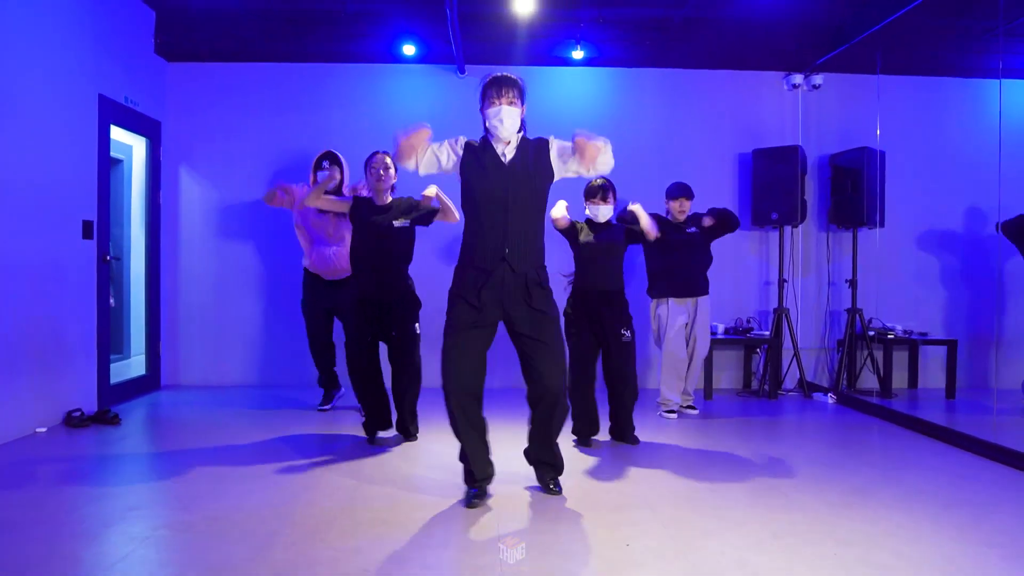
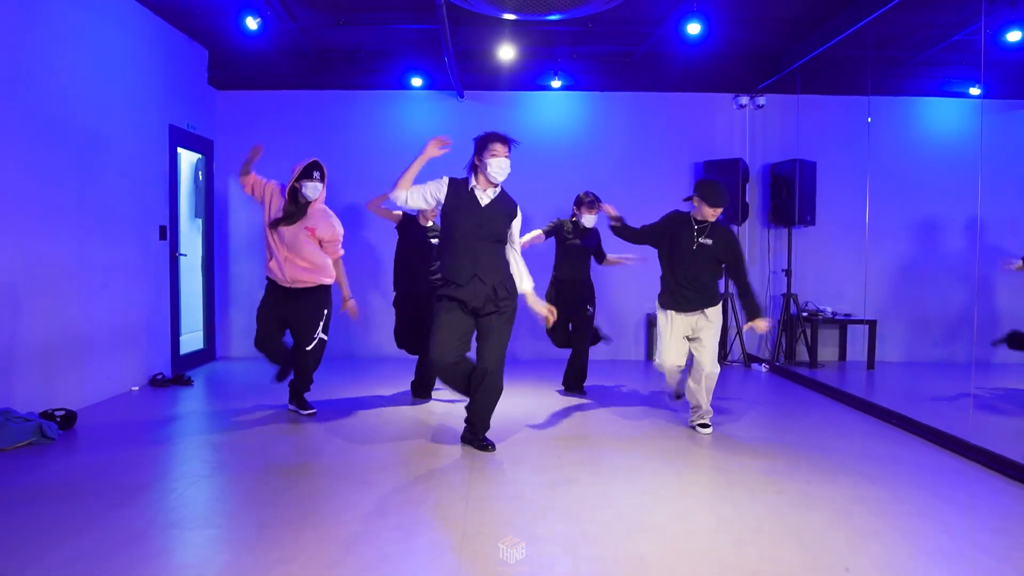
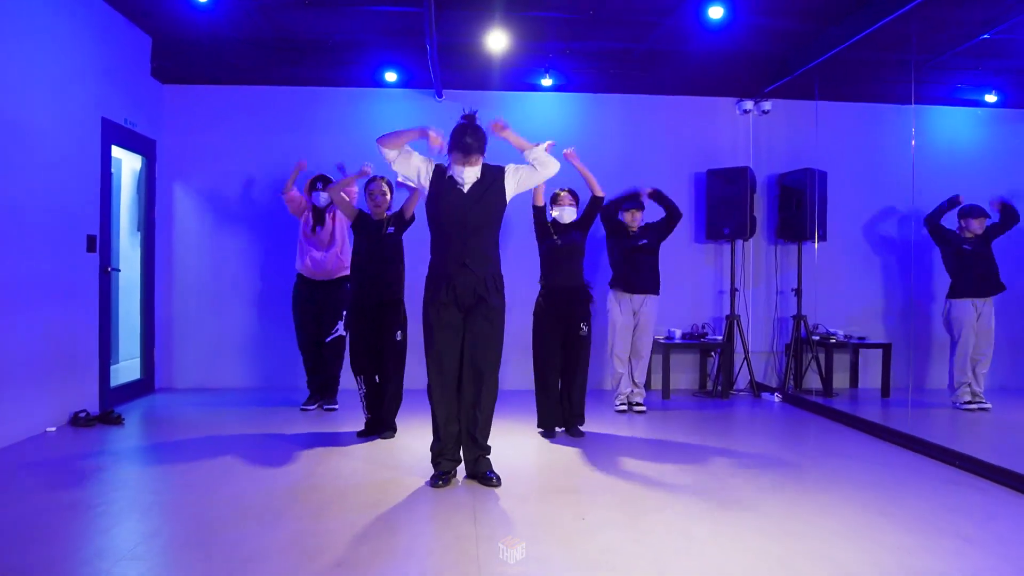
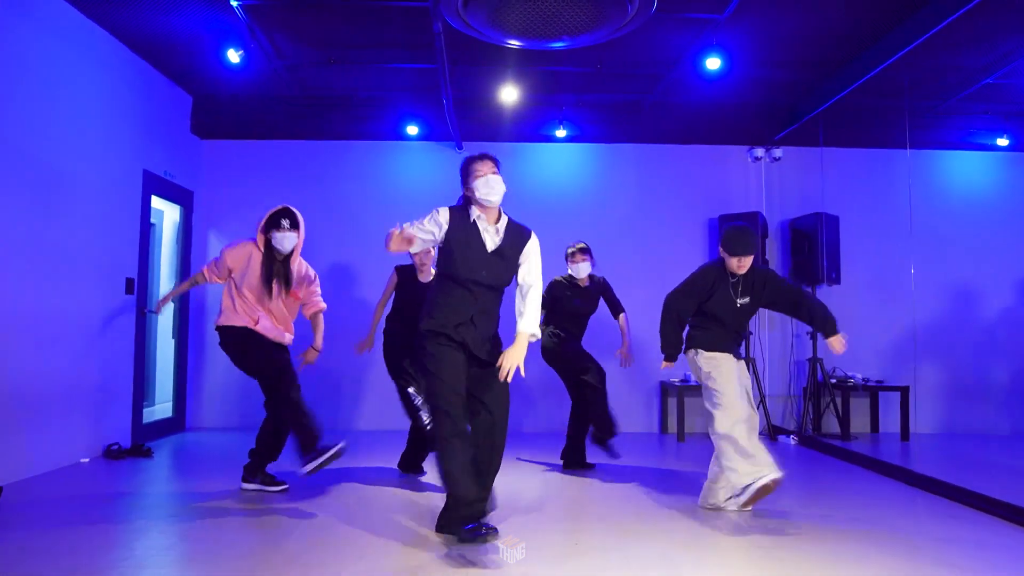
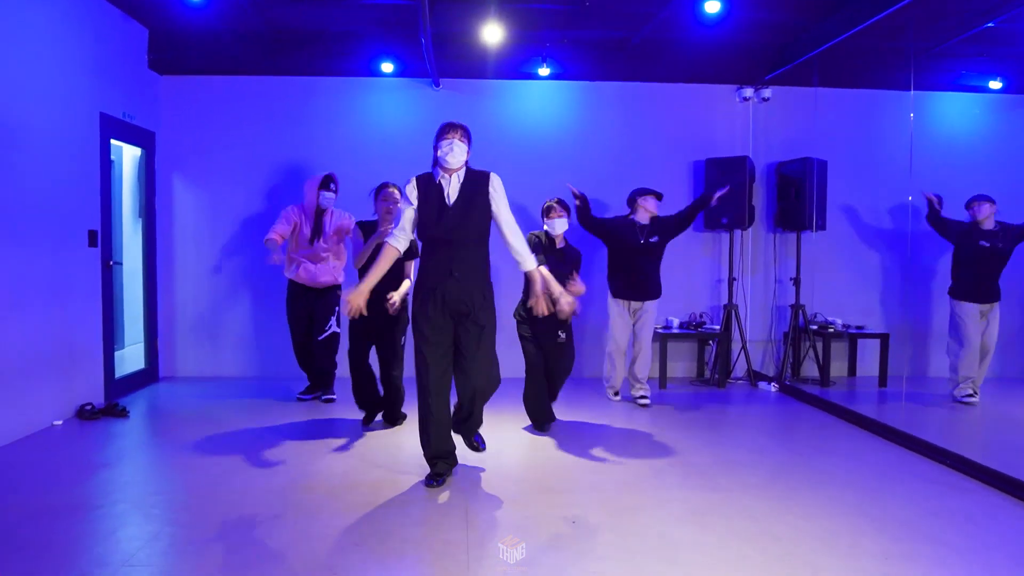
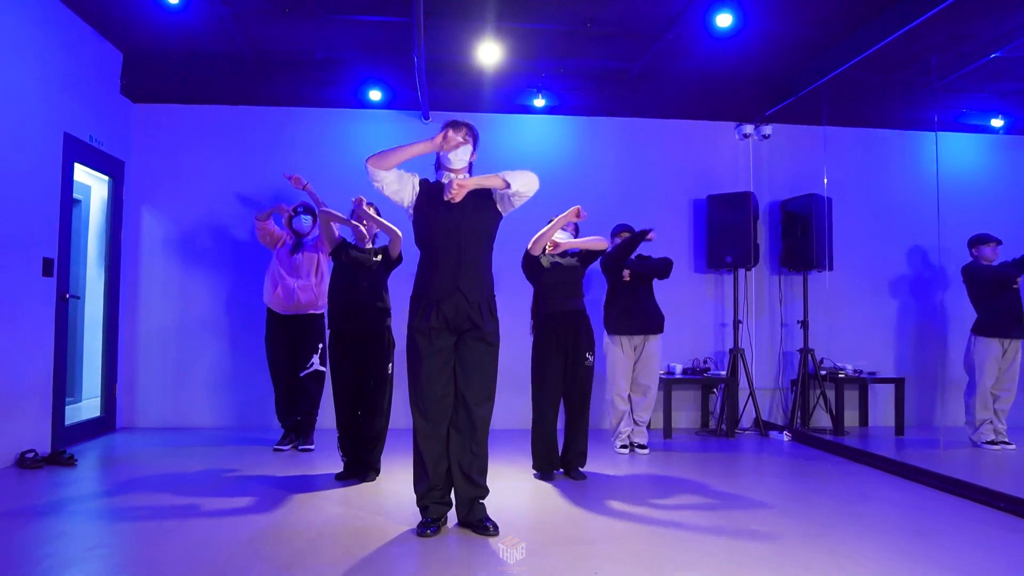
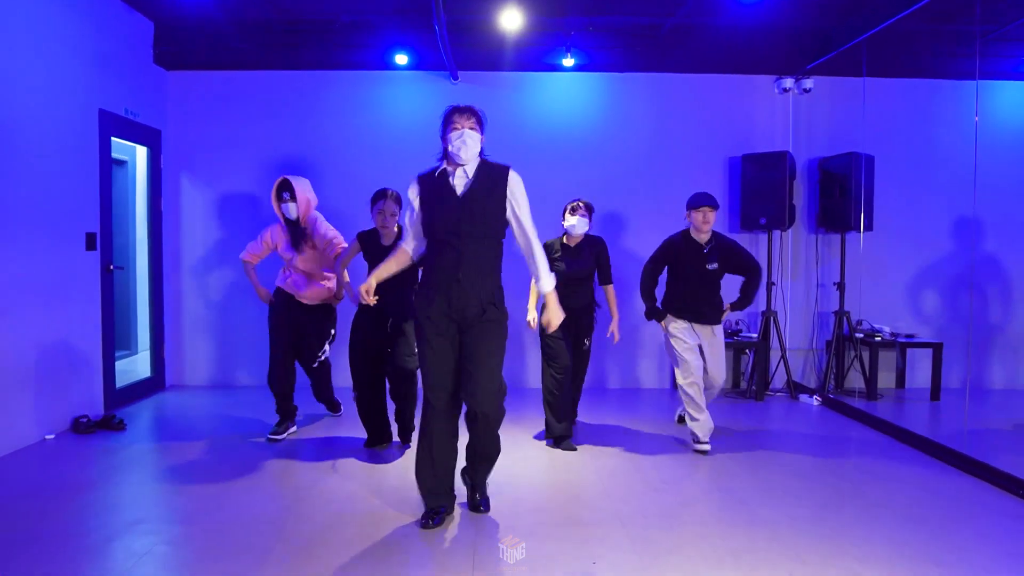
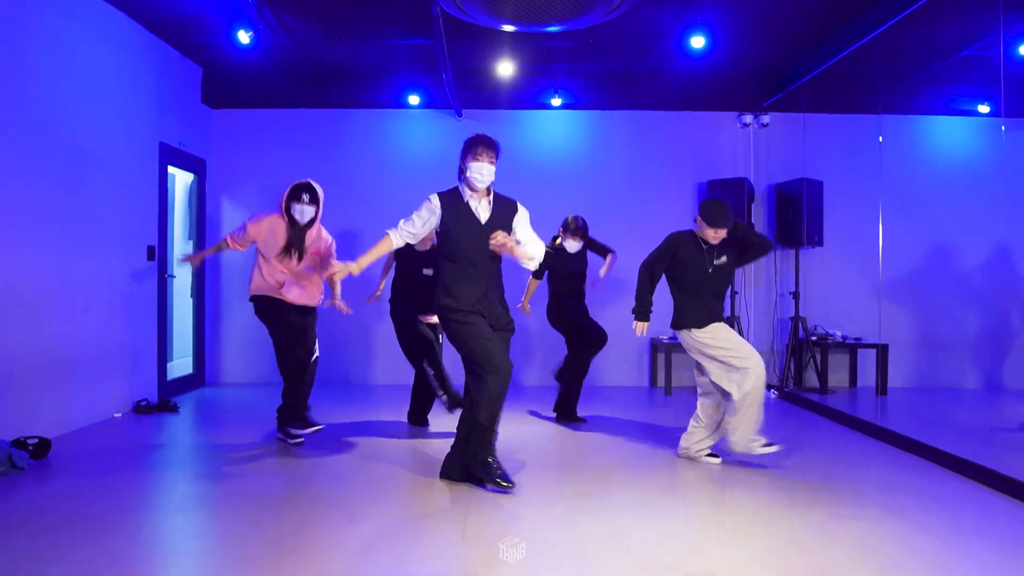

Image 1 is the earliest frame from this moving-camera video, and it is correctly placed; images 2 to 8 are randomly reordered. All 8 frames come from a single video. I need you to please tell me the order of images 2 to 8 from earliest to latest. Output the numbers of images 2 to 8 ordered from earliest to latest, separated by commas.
3, 6, 5, 7, 2, 8, 4
